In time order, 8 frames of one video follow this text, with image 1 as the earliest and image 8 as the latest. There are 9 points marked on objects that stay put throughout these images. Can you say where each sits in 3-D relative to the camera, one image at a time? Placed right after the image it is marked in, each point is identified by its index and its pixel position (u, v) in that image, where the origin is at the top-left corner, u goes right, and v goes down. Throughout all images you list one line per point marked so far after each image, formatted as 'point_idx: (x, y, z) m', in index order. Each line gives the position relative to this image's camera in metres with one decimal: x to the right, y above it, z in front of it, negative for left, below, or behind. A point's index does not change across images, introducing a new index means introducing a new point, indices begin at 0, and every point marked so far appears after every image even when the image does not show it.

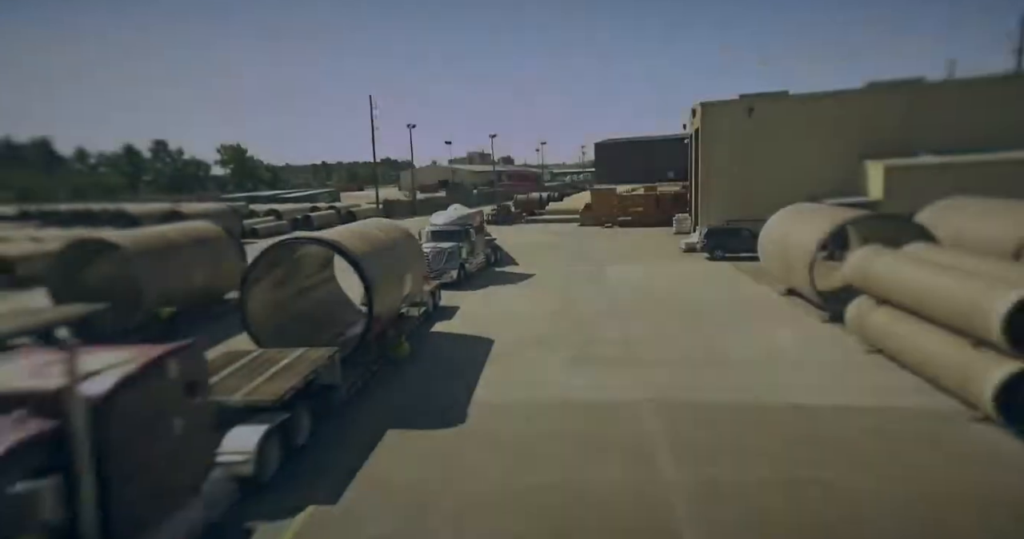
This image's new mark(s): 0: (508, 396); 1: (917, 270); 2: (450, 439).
0: (-0.2, -2.6, +11.7) m
1: (+8.1, 0.0, +11.2) m
2: (-1.2, -3.0, +9.9) m
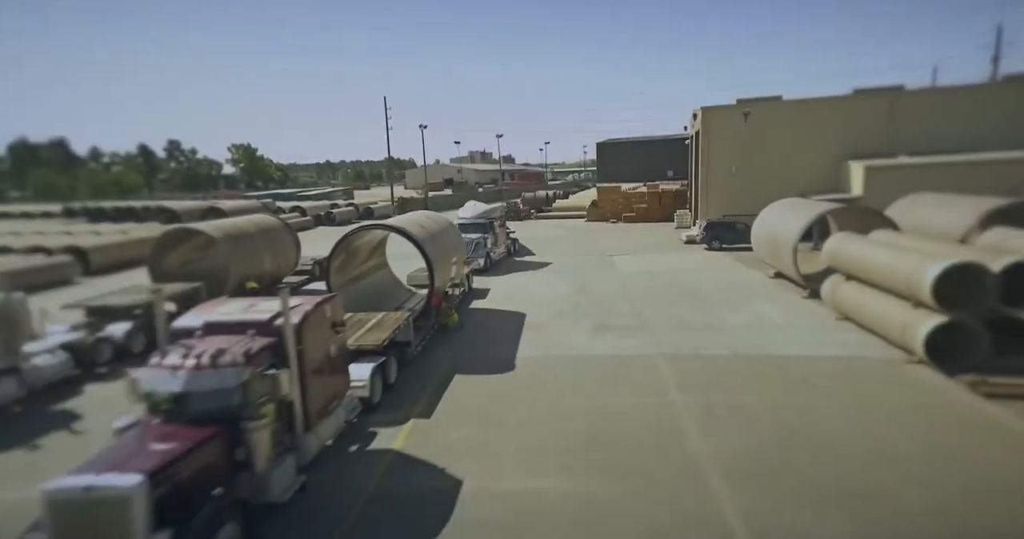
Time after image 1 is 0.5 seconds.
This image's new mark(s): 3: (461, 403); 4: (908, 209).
0: (+0.8, -2.1, +14.6) m
1: (+9.1, +0.5, +14.1) m
2: (-0.3, -2.5, +12.8) m
3: (-1.1, -2.7, +11.7) m
4: (+13.8, +2.1, +19.6) m
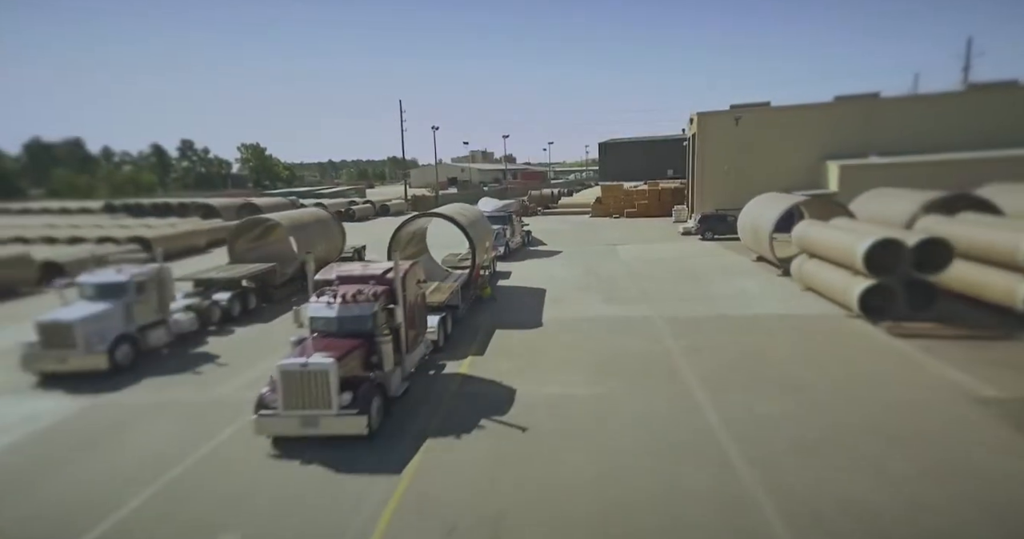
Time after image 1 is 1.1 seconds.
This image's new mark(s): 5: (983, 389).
0: (+1.6, -1.4, +18.1) m
1: (+9.9, +1.2, +17.6) m
2: (+0.6, -1.8, +16.4) m
3: (-0.3, -2.1, +15.3) m
4: (+14.6, +2.8, +23.2) m
5: (+8.8, -2.1, +10.6) m
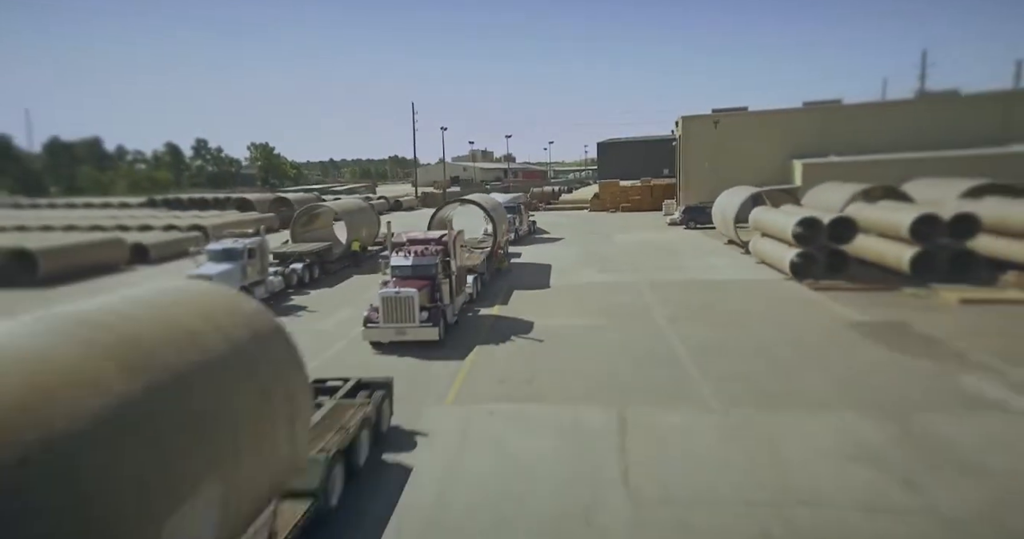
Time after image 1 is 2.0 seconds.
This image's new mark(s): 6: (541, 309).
0: (+2.2, -0.4, +23.1) m
1: (+10.5, +2.2, +22.6) m
2: (+1.2, -0.8, +21.3) m
3: (+0.3, -1.1, +20.2) m
4: (+15.2, +3.8, +28.1) m
5: (+9.4, -1.1, +15.5) m
6: (+0.9, -1.2, +18.2) m
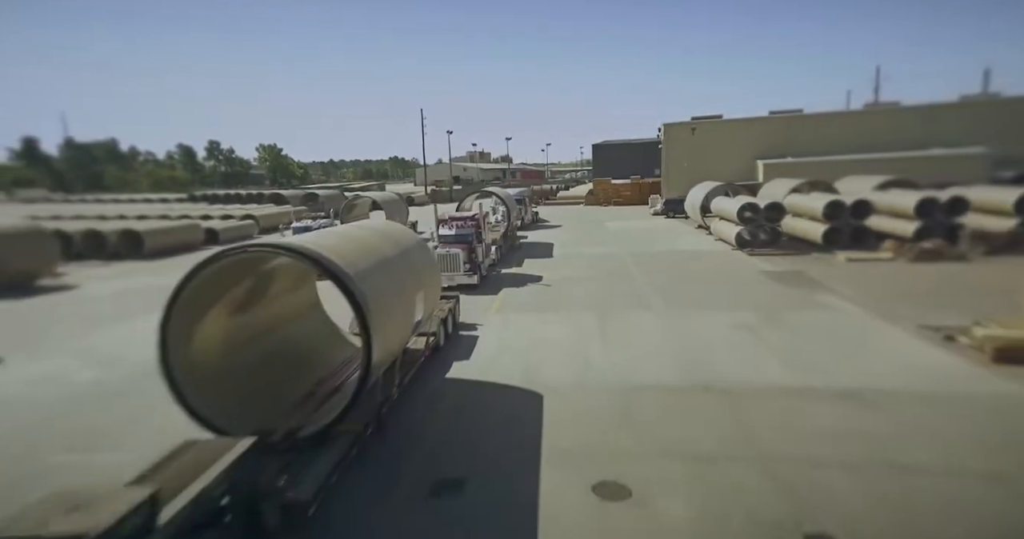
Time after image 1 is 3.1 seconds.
0: (+2.7, +0.8, +29.3) m
1: (+11.0, +3.4, +28.8) m
2: (+1.7, +0.4, +27.5) m
3: (+0.9, +0.2, +26.4) m
4: (+15.7, +5.0, +34.4) m
5: (+10.0, +0.1, +21.8) m
6: (+1.4, 0.0, +24.4) m
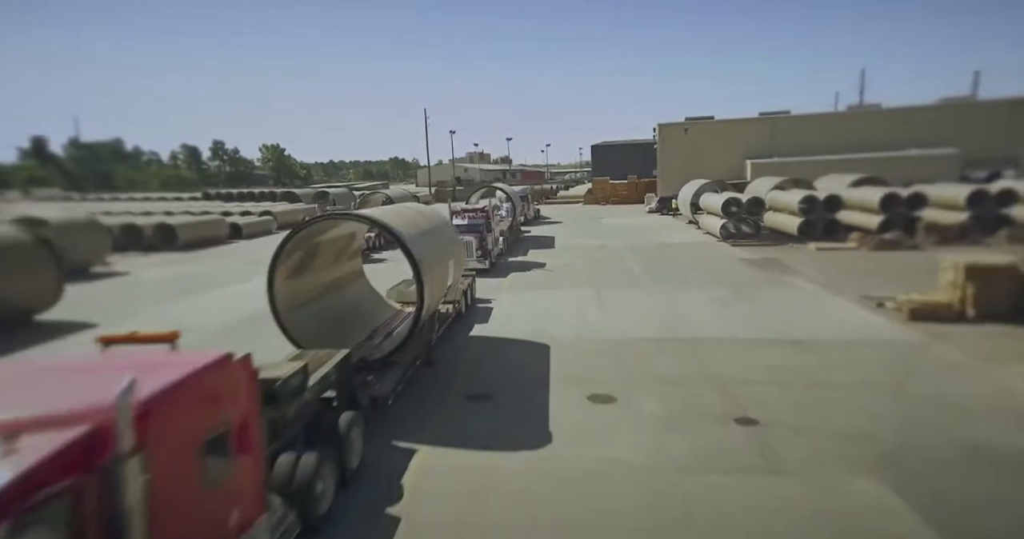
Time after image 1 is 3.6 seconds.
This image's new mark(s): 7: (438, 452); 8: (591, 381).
0: (+3.0, +1.3, +31.9) m
1: (+11.3, +3.9, +31.5) m
2: (+2.0, +0.9, +30.2) m
3: (+1.1, +0.7, +29.0) m
4: (+15.9, +5.5, +37.0) m
5: (+10.2, +0.6, +24.4) m
6: (+1.7, +0.5, +27.0) m
7: (-1.1, -2.6, +8.1) m
8: (+1.5, -2.1, +10.7) m
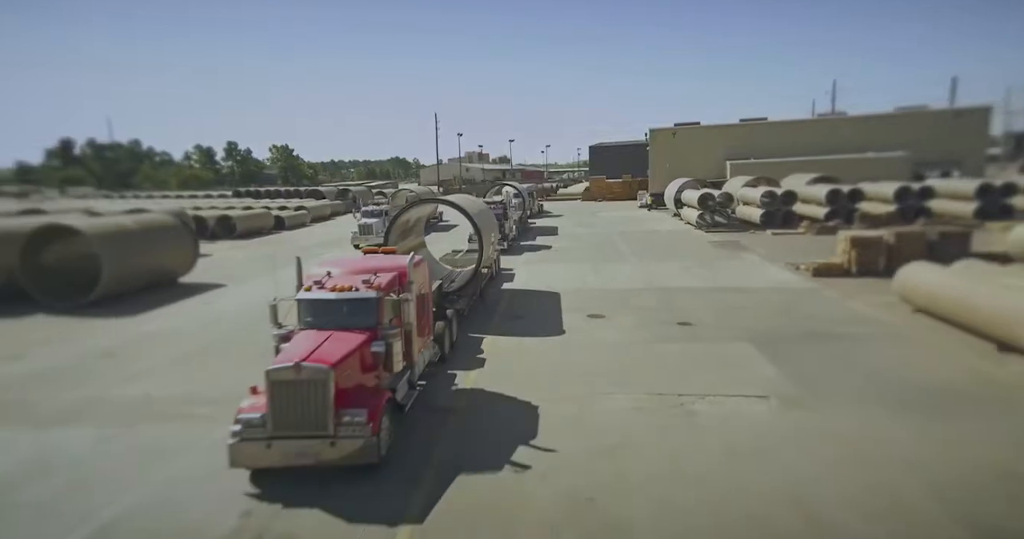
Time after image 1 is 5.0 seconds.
0: (+3.7, +2.3, +37.5) m
1: (+12.0, +4.9, +37.1) m
2: (+2.7, +1.9, +35.8) m
3: (+1.8, +1.7, +34.6) m
4: (+16.6, +6.5, +42.7) m
5: (+10.9, +1.6, +30.0) m
6: (+2.4, +1.5, +32.6) m
7: (-0.3, -1.6, +13.7) m
8: (+2.2, -1.1, +16.3) m
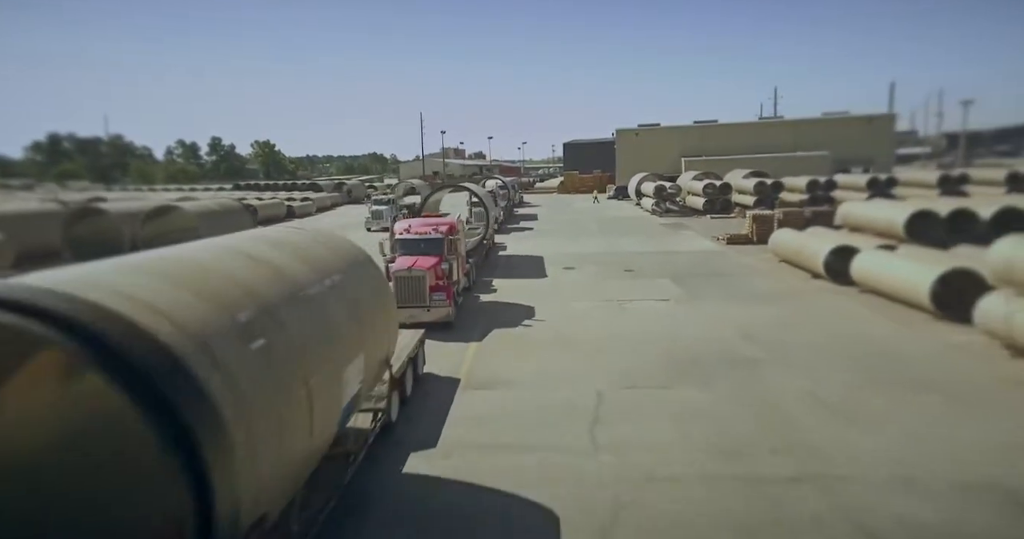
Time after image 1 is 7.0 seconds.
0: (+2.6, +3.8, +44.2) m
1: (+10.9, +6.4, +44.1) m
2: (+1.7, +3.4, +42.4) m
3: (+0.8, +3.1, +41.2) m
4: (+15.3, +8.1, +49.9) m
5: (+10.2, +3.1, +37.0) m
6: (+1.5, +2.9, +39.2) m
7: (-0.3, -0.4, +20.2) m
8: (+2.1, +0.2, +22.9) m
